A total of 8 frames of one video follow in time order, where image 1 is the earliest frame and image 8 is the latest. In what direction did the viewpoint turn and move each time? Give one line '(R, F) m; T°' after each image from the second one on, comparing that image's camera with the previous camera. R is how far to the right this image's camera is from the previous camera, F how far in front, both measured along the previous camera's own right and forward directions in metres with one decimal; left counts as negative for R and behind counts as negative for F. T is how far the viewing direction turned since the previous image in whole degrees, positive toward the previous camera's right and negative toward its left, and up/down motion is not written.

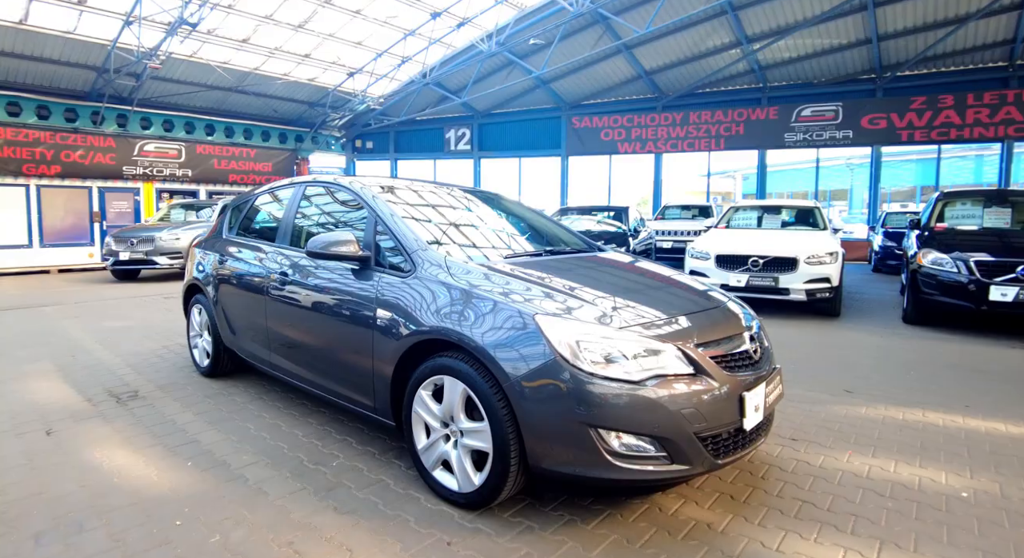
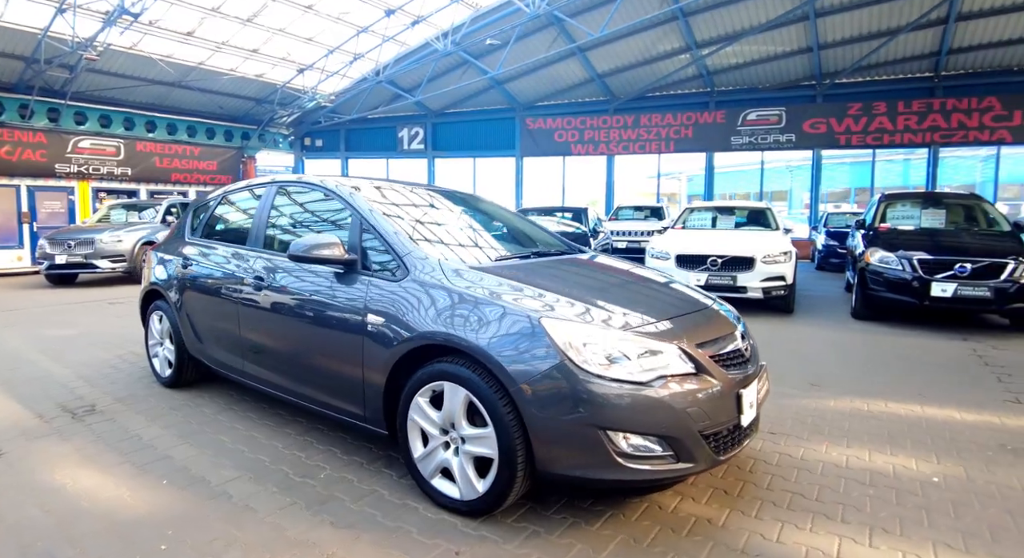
(-0.2, 0.0) m; +5°
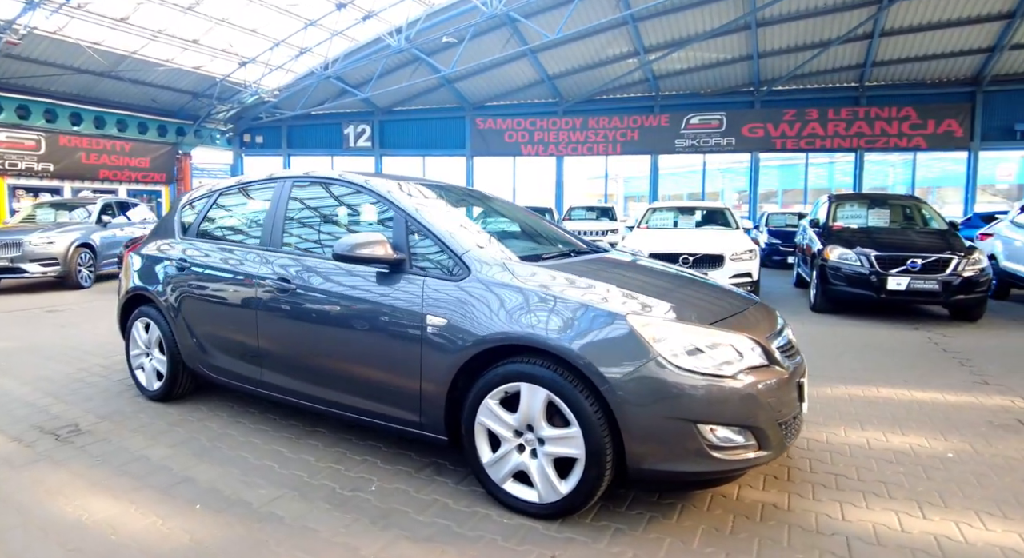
(-0.6, +0.1) m; +7°
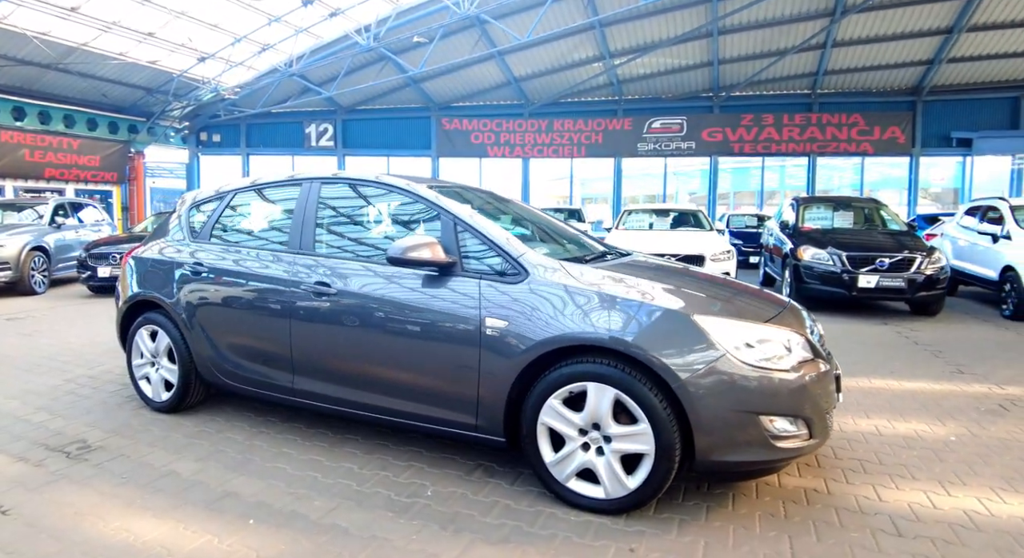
(-0.5, 0.0) m; +5°
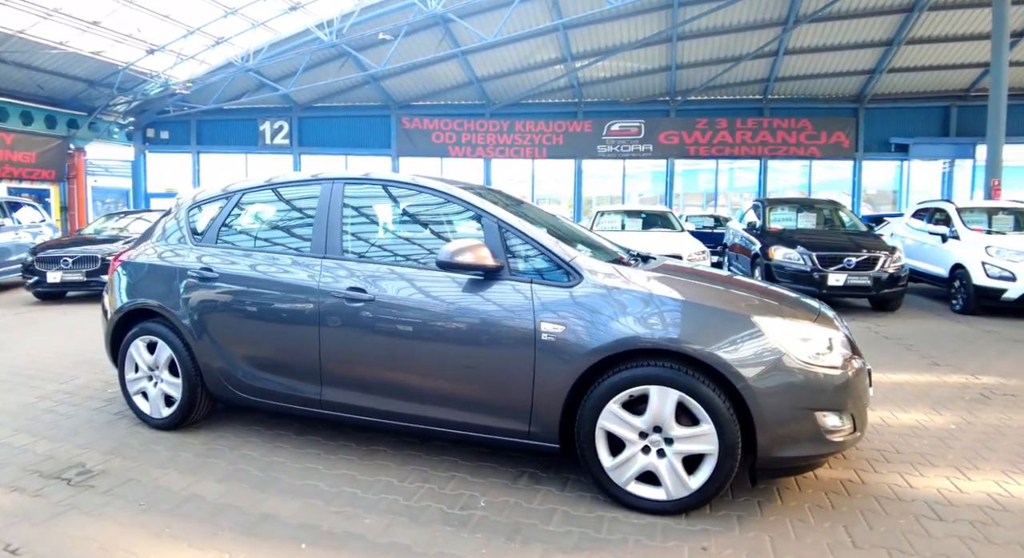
(-0.5, +0.1) m; +5°
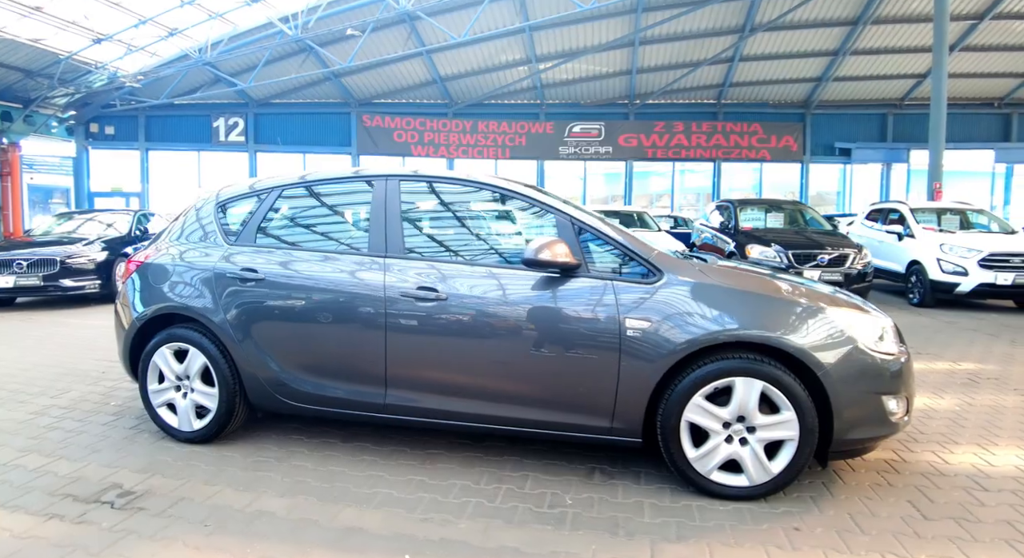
(-0.6, 0.0) m; +5°
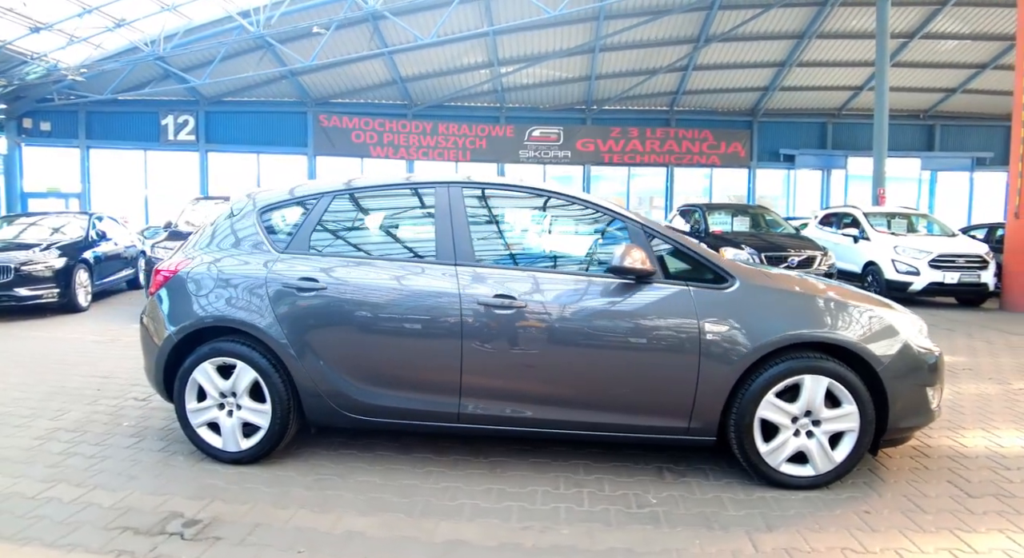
(-0.7, 0.0) m; +6°
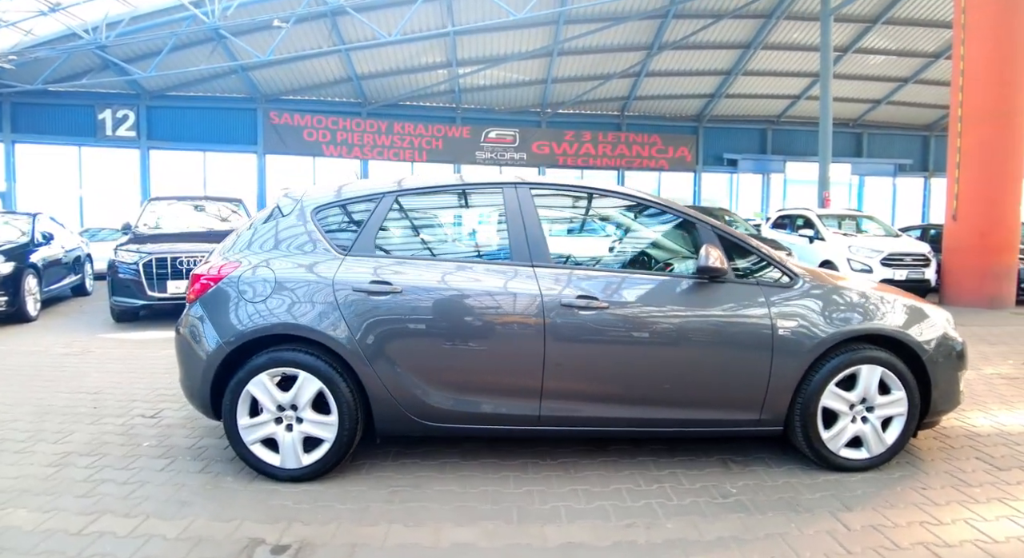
(-0.7, 0.0) m; +6°
